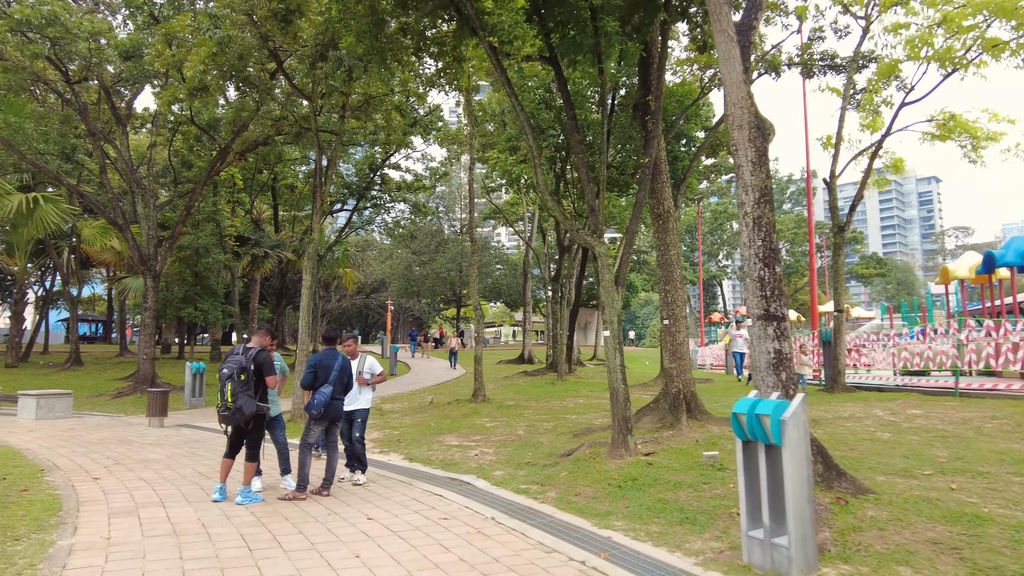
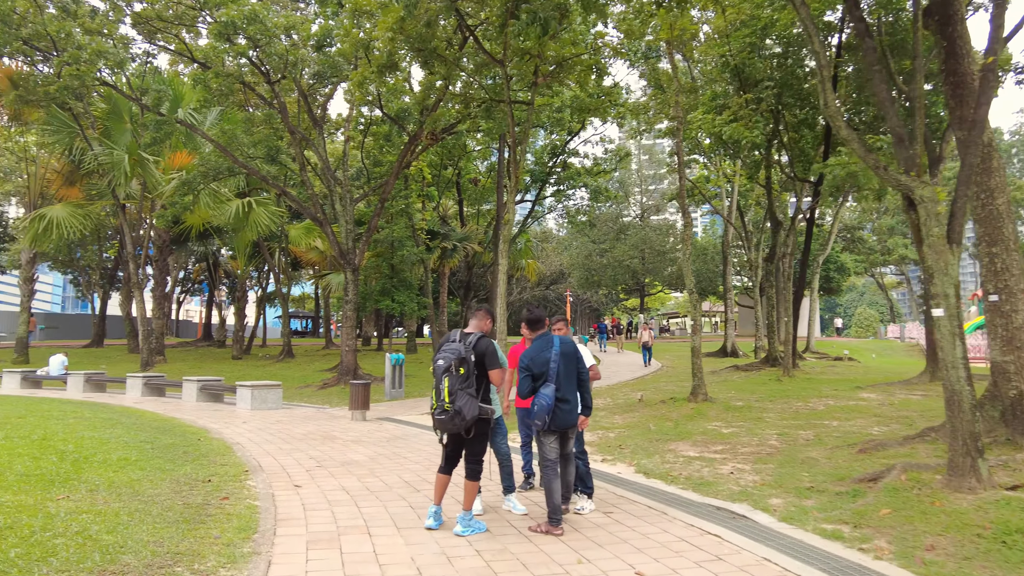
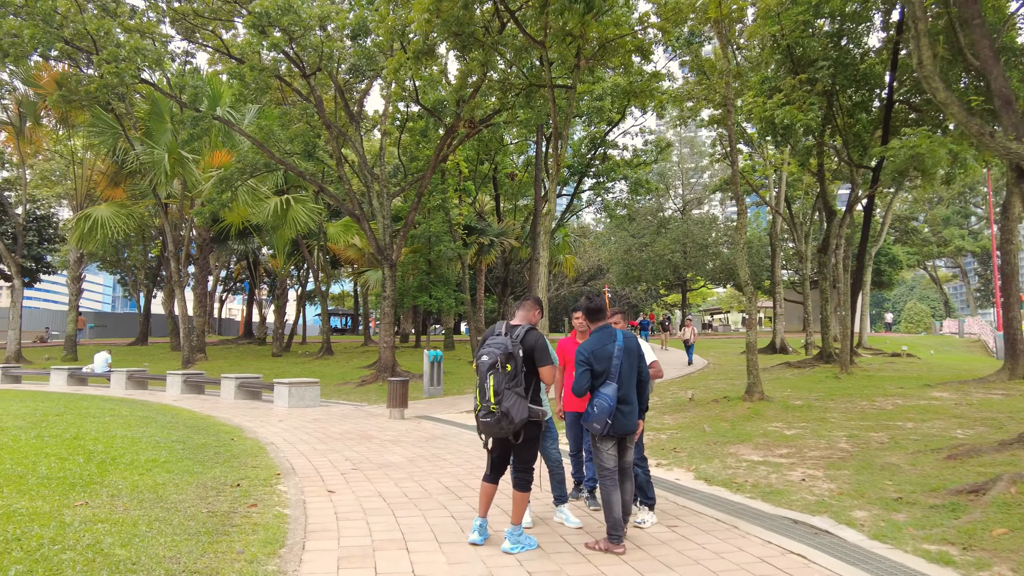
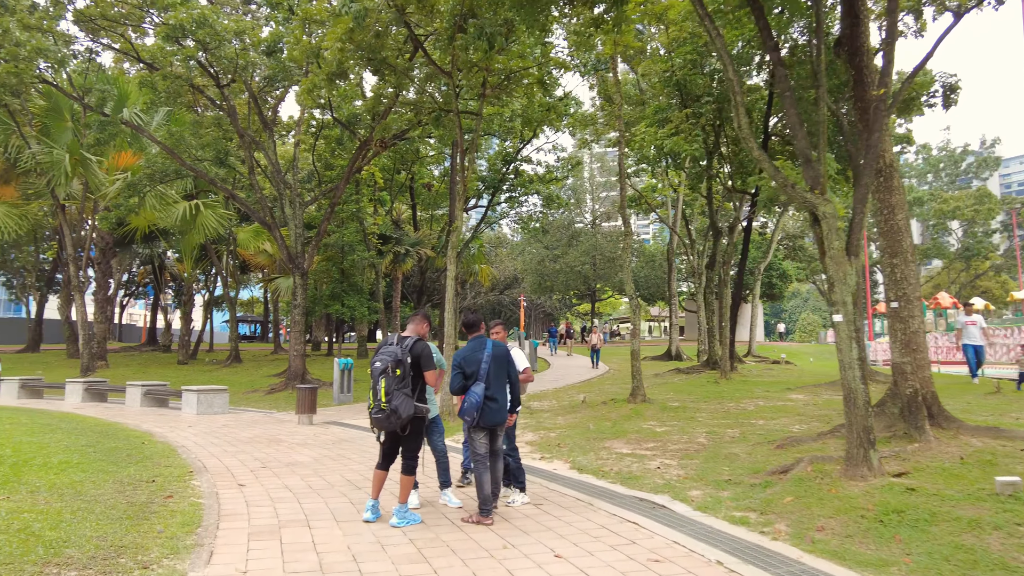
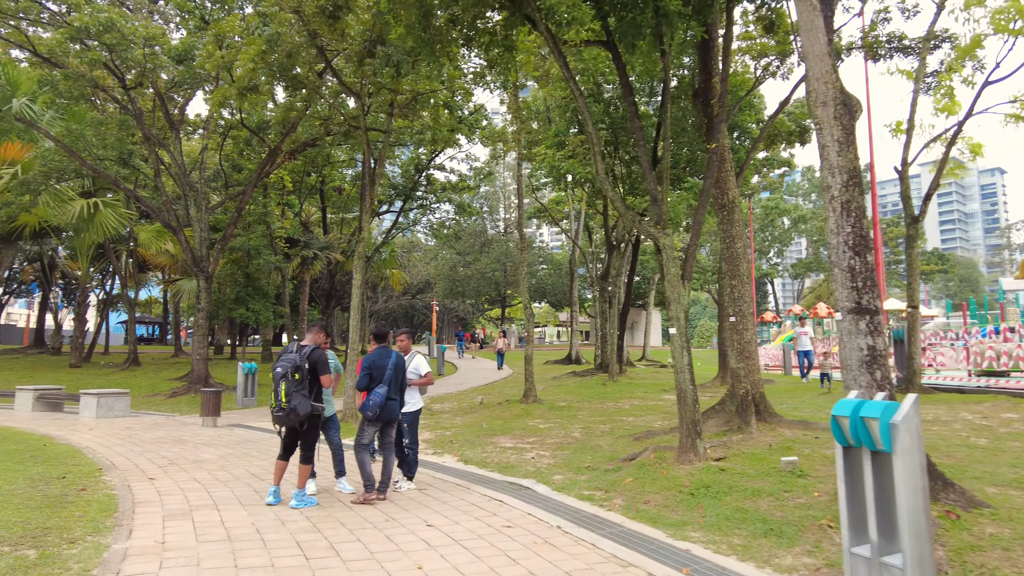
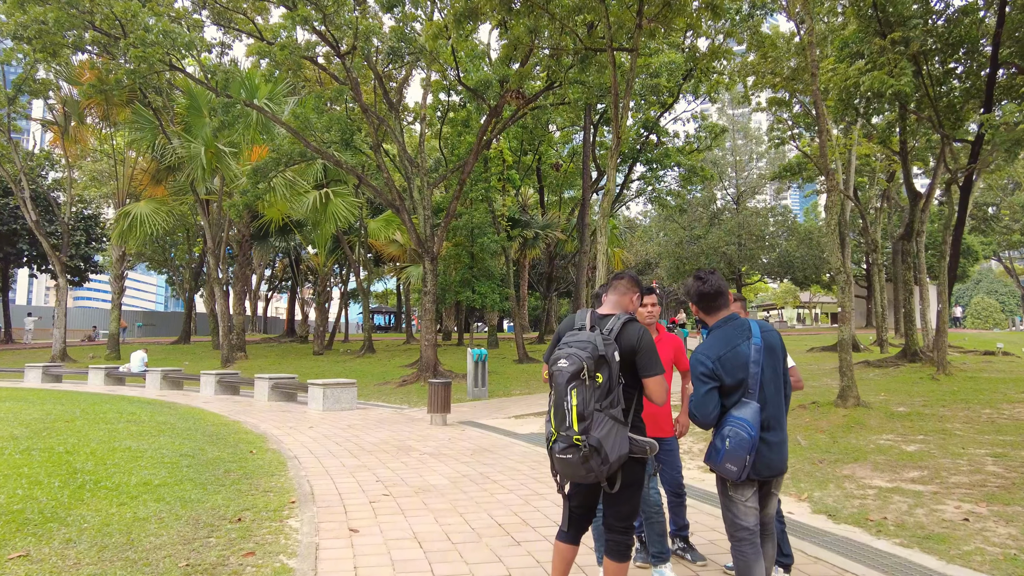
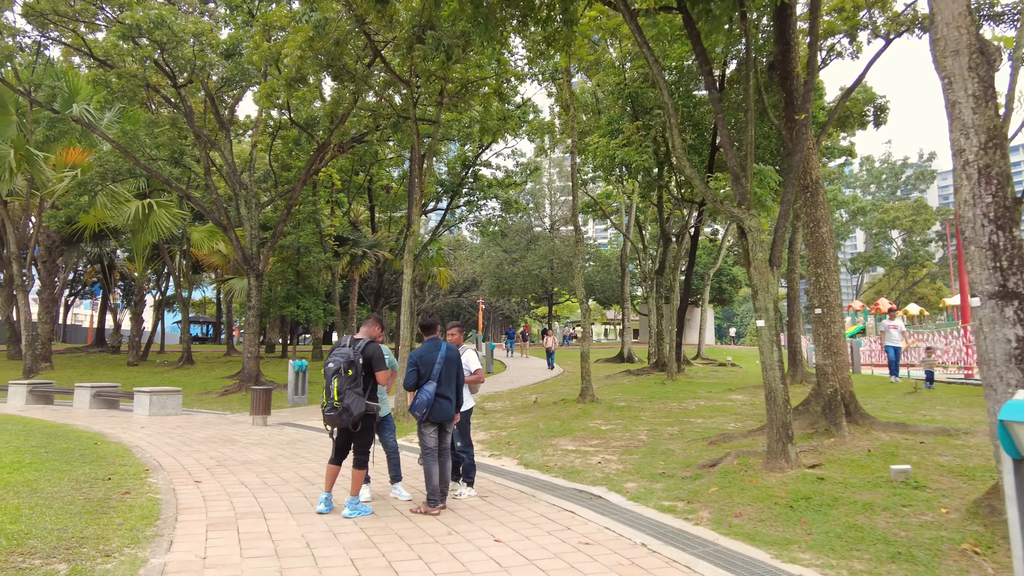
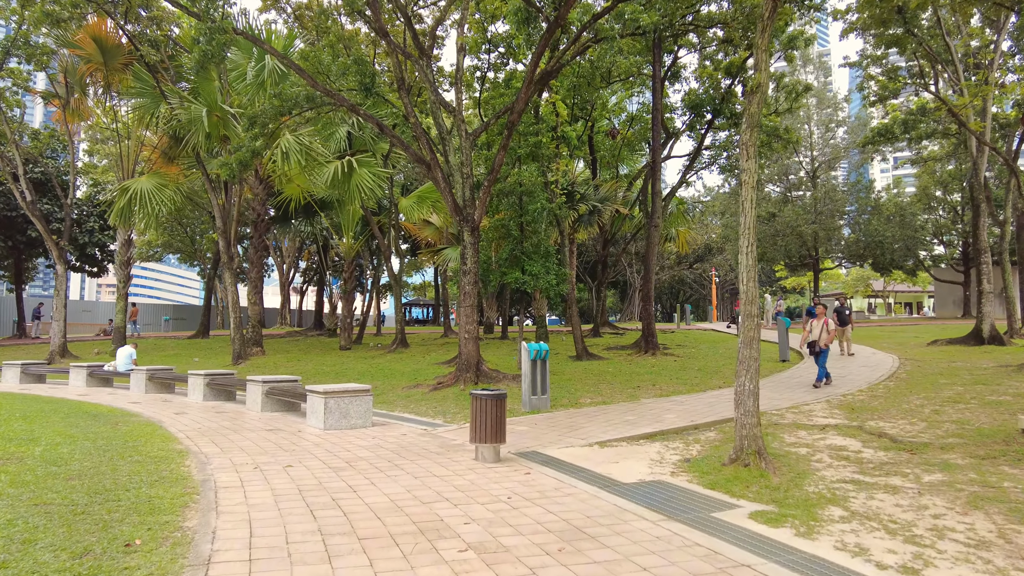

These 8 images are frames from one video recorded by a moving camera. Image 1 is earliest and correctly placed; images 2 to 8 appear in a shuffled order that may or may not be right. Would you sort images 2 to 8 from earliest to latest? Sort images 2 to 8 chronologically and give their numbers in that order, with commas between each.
5, 7, 4, 2, 3, 6, 8
